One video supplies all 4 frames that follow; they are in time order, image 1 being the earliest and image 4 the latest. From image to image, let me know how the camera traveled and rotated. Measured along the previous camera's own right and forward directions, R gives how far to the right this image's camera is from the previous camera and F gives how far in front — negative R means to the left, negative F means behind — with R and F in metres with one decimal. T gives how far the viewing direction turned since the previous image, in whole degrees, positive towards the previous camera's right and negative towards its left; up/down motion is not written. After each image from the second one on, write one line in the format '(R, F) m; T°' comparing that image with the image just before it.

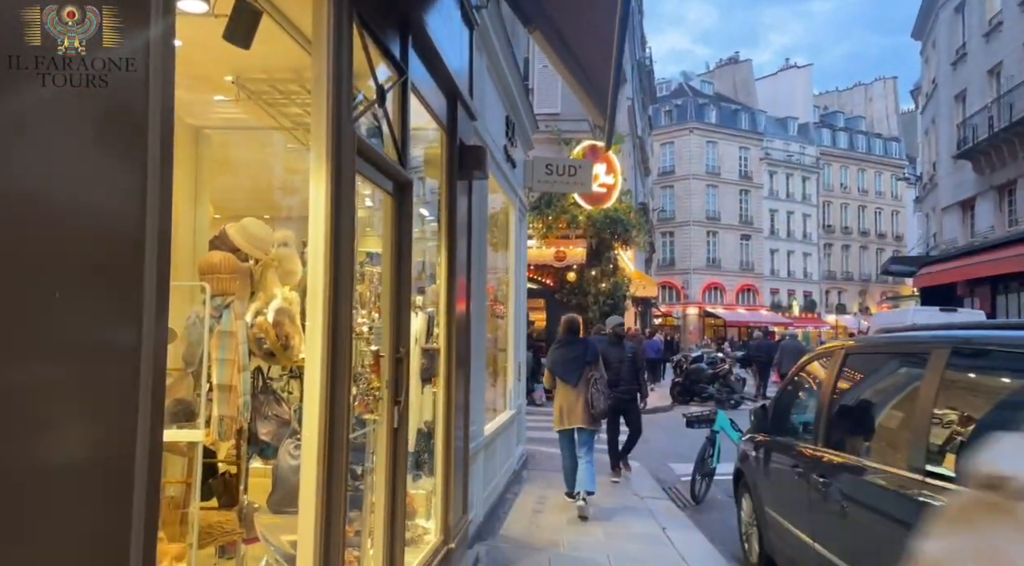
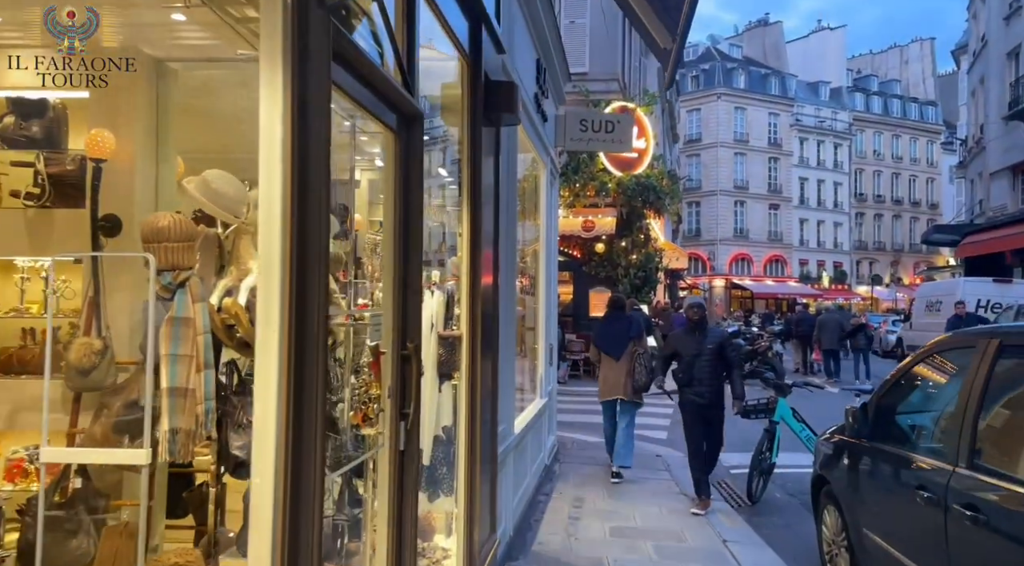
(-0.1, +0.9) m; -2°
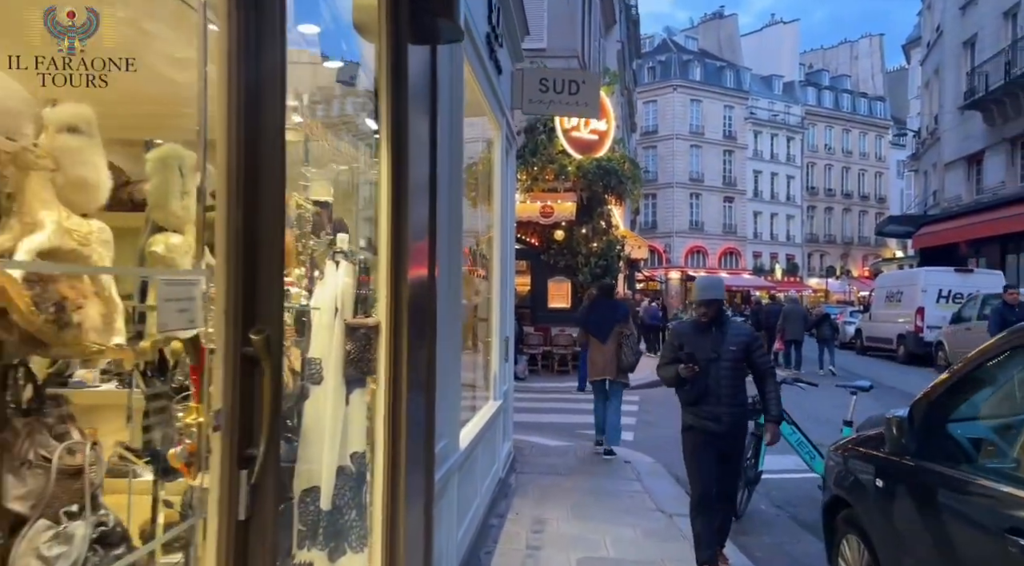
(+0.1, +1.0) m; +3°
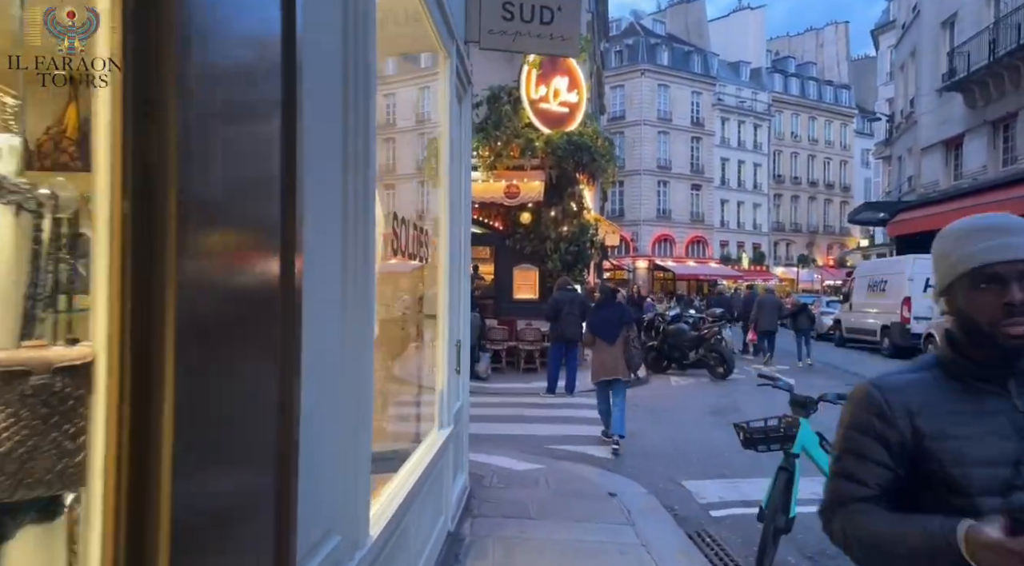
(+0.1, +1.6) m; +3°
